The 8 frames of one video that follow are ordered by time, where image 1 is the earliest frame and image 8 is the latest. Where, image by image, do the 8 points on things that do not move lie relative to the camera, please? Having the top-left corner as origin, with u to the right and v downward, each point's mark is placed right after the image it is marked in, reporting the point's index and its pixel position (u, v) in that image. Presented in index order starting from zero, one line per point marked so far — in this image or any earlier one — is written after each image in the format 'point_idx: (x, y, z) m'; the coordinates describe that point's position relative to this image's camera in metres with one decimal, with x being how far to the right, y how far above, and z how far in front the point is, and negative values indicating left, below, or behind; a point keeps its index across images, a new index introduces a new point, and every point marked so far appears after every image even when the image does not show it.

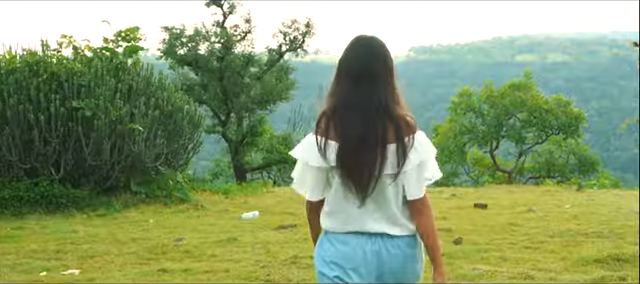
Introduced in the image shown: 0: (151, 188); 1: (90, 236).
0: (-2.1, -0.6, +11.6) m
1: (-1.9, -0.8, +7.8) m
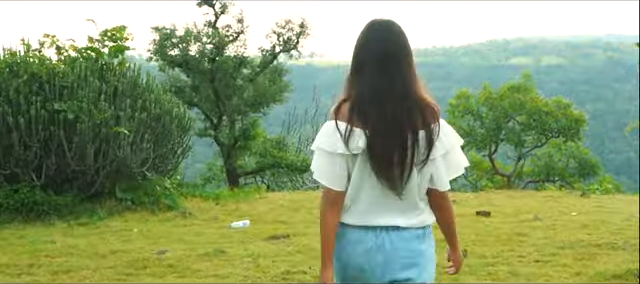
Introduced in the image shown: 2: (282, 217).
0: (-2.2, -0.6, +11.1) m
1: (-2.0, -0.8, +7.3) m
2: (-0.4, -0.8, +9.6) m
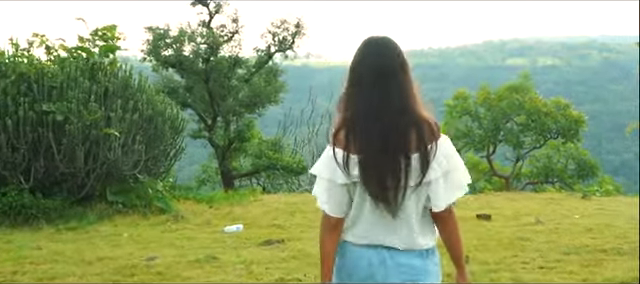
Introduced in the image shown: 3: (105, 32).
0: (-2.2, -0.6, +10.8) m
1: (-2.0, -0.8, +7.0) m
2: (-0.4, -0.8, +9.4) m
3: (-2.5, +1.3, +11.0) m
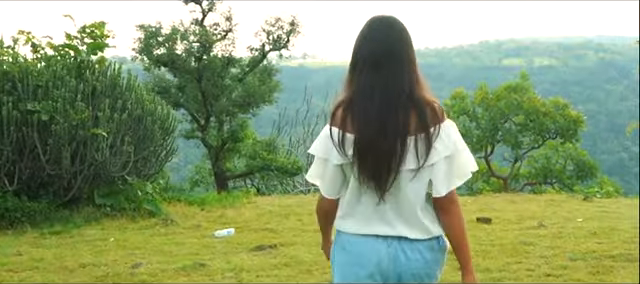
0: (-2.3, -0.7, +10.5) m
1: (-2.0, -0.8, +6.6) m
2: (-0.5, -0.8, +9.0) m
3: (-2.6, +1.3, +10.7) m
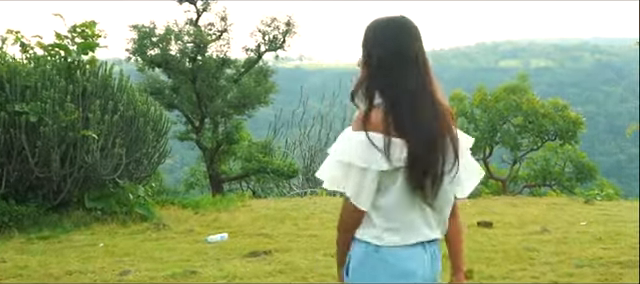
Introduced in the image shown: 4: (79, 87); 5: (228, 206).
0: (-2.3, -0.7, +10.2) m
1: (-2.1, -0.9, +6.4) m
2: (-0.5, -0.8, +8.8) m
3: (-2.6, +1.3, +10.4) m
4: (-2.6, +0.6, +10.0) m
5: (-1.2, -0.8, +11.8) m
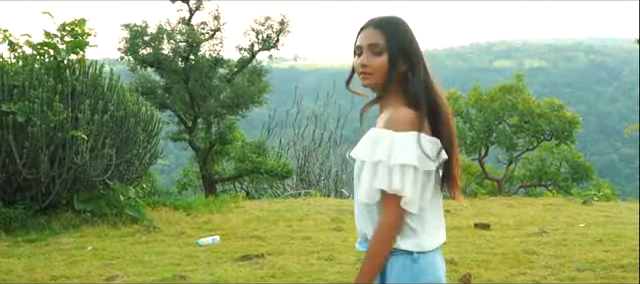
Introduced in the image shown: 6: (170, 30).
0: (-2.4, -0.7, +10.0) m
1: (-2.1, -0.9, +6.2) m
2: (-0.6, -0.8, +8.6) m
3: (-2.7, +1.3, +10.2) m
4: (-2.6, +0.6, +9.8) m
5: (-1.2, -0.8, +11.7) m
6: (-2.6, +1.9, +16.2) m
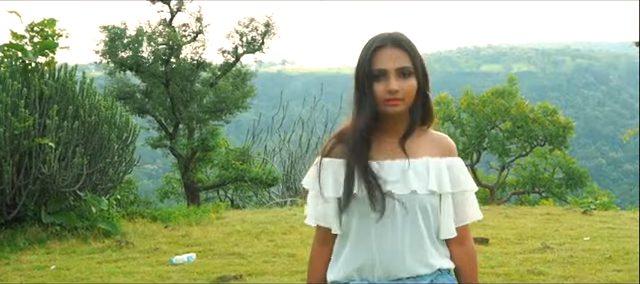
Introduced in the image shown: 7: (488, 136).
0: (-2.5, -0.8, +9.4) m
1: (-2.2, -0.9, +5.5) m
2: (-0.7, -0.9, +8.0) m
3: (-2.8, +1.2, +9.6) m
4: (-2.8, +0.5, +9.2) m
5: (-1.4, -0.9, +11.0) m
6: (-2.8, +1.8, +15.5) m
7: (+3.6, +0.1, +20.2) m
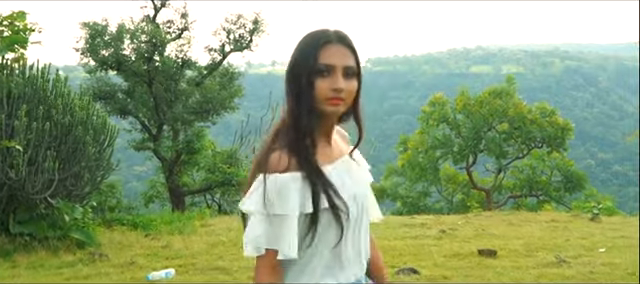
0: (-2.6, -0.8, +8.6) m
1: (-2.2, -0.9, +4.8) m
2: (-0.8, -0.9, +7.2) m
3: (-2.9, +1.1, +8.8) m
4: (-2.8, +0.5, +8.4) m
5: (-1.5, -0.9, +10.3) m
6: (-3.0, +1.8, +14.8) m
7: (+3.4, +0.1, +19.6) m
